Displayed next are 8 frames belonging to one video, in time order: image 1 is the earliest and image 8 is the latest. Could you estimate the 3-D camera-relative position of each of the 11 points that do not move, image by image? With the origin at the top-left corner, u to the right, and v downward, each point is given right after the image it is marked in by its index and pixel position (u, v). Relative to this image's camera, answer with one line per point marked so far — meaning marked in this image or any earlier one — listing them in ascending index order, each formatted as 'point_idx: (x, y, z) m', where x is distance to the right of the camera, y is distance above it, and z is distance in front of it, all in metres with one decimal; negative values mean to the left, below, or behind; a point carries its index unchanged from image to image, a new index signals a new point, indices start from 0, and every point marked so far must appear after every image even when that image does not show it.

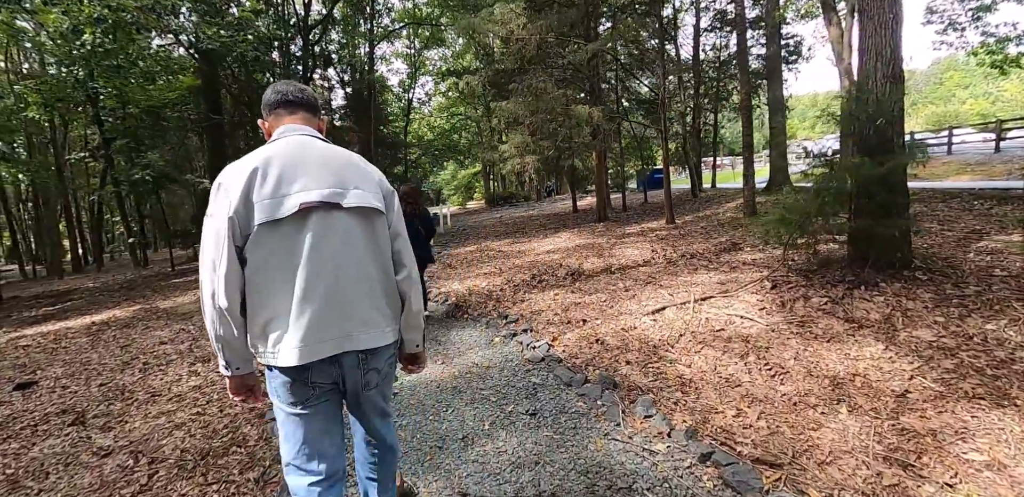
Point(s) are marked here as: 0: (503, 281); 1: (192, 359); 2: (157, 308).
0: (-0.1, -0.4, +6.8) m
1: (-3.4, -1.2, +5.3) m
2: (-7.0, -1.1, +9.8) m
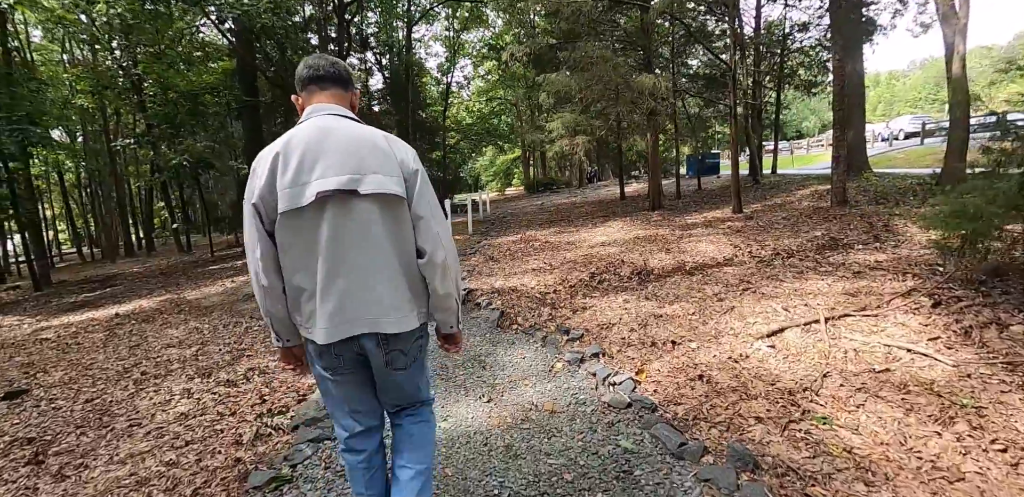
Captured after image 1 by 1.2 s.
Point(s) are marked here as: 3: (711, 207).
0: (+0.5, -0.3, +5.7) m
1: (-2.9, -1.1, +4.5) m
2: (-6.1, -0.9, +9.3) m
3: (+5.0, +1.0, +12.7) m
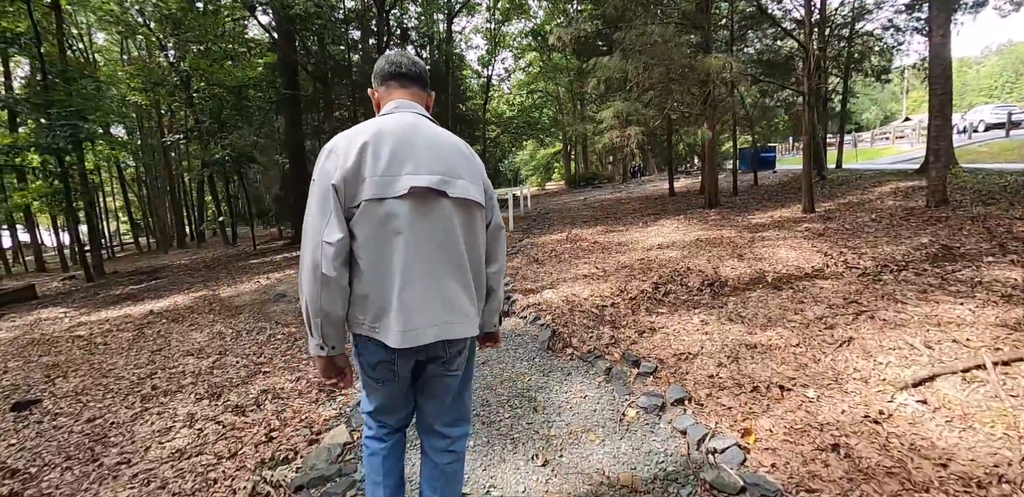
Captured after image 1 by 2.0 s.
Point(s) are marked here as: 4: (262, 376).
0: (+1.0, -0.4, +5.0) m
1: (-2.5, -1.1, +4.0) m
2: (-5.3, -0.9, +9.0) m
3: (+6.0, +1.0, +11.6) m
4: (-2.0, -1.0, +4.1) m
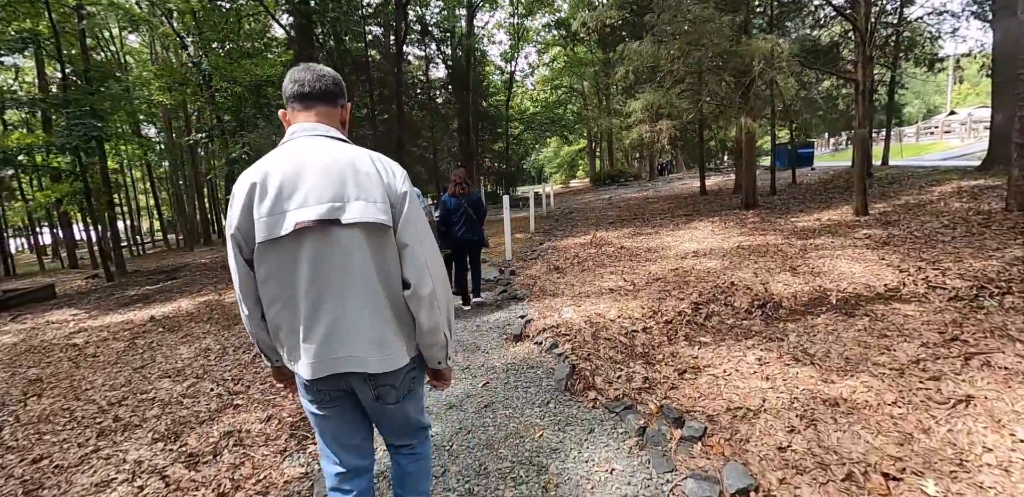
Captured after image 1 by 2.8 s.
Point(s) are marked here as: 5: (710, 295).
0: (+1.1, -0.5, +4.3) m
1: (-2.4, -1.2, +3.4) m
2: (-5.0, -0.9, +8.6) m
3: (+6.5, +0.9, +10.6) m
4: (-2.0, -1.1, +3.5) m
5: (+1.7, -0.4, +4.4) m
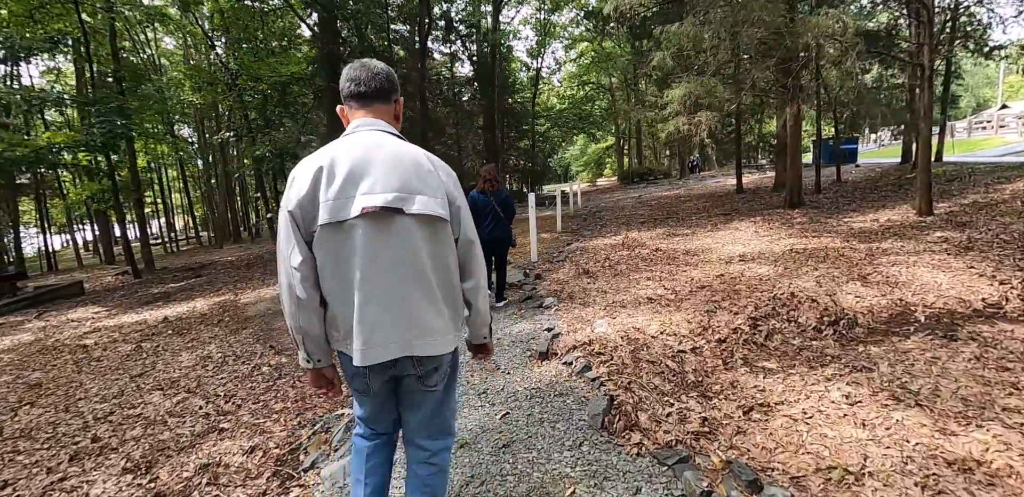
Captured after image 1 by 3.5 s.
0: (+1.3, -0.5, +3.7) m
1: (-2.2, -1.2, +3.0) m
2: (-4.6, -0.9, +8.3) m
3: (+7.0, +0.8, +9.7) m
4: (-1.8, -1.2, +3.1) m
5: (+1.9, -0.5, +3.8) m
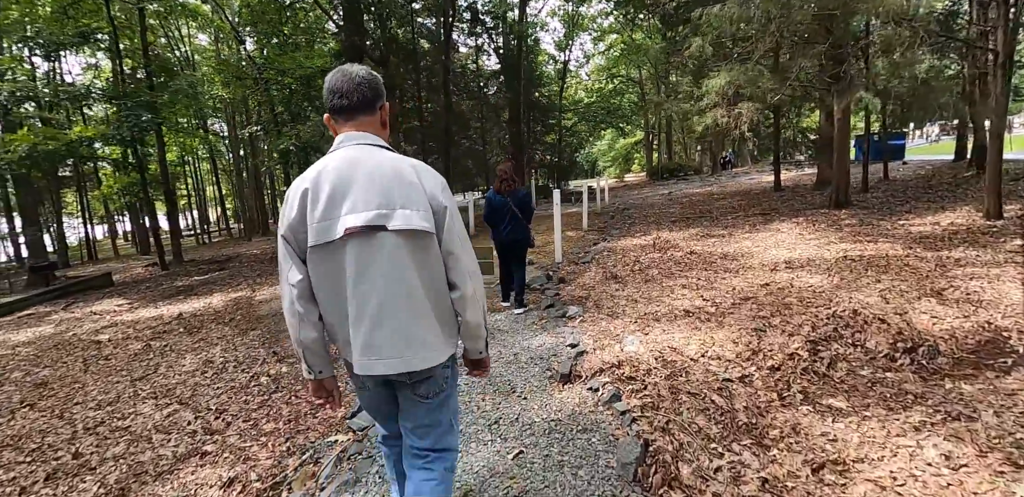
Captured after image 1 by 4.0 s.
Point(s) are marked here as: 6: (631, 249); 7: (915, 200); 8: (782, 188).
0: (+1.4, -0.6, +3.2) m
1: (-2.2, -1.2, +2.7) m
2: (-4.3, -0.8, +8.1) m
3: (+7.4, +0.8, +8.9) m
4: (-1.7, -1.2, +2.8) m
5: (+2.0, -0.5, +3.2) m
6: (+1.8, 0.0, +7.7) m
7: (+8.1, +1.0, +10.1) m
8: (+7.7, +1.7, +14.3) m
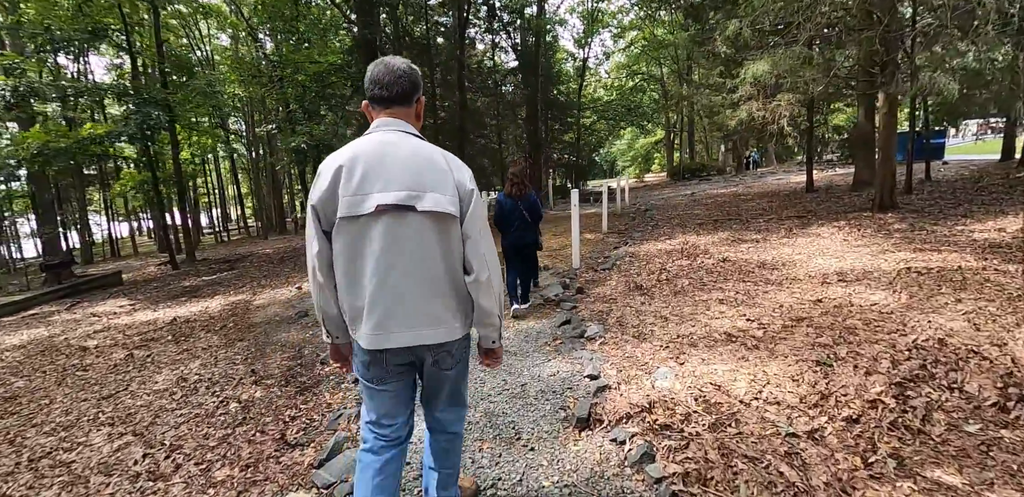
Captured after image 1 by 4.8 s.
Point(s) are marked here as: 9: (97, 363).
0: (+1.4, -0.7, +2.6) m
1: (-2.2, -1.3, +2.2) m
2: (-4.1, -0.8, +7.7) m
3: (+7.6, +0.6, +8.1) m
4: (-1.7, -1.2, +2.3) m
5: (+2.1, -0.6, +2.6) m
6: (+2.0, -0.1, +7.0) m
7: (+8.3, +0.9, +9.2) m
8: (+8.1, +1.6, +13.4) m
9: (-4.6, -1.3, +5.6) m
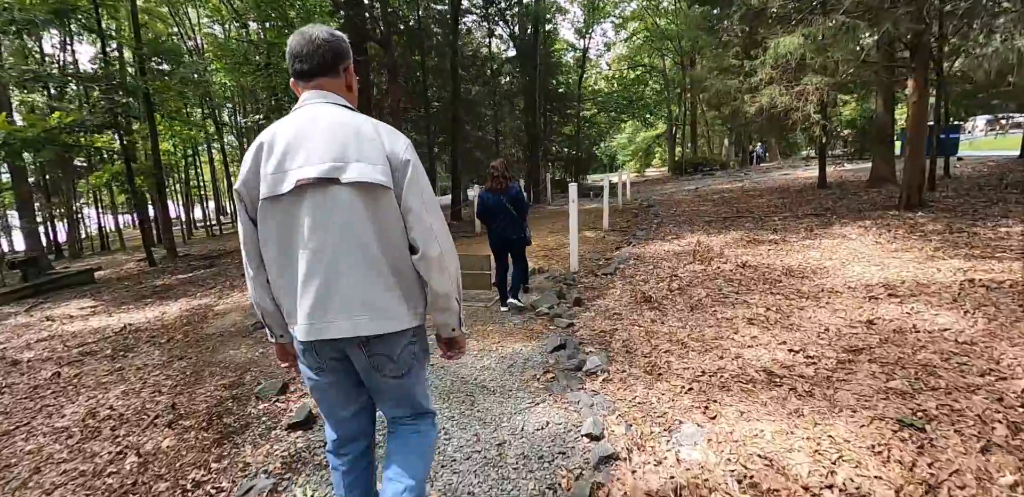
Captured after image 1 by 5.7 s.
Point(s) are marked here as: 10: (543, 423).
0: (+1.3, -0.8, +1.8) m
1: (-2.3, -1.4, +1.5) m
2: (-4.2, -0.8, +7.0) m
3: (+7.5, +0.6, +7.3) m
4: (-1.8, -1.3, +1.5) m
5: (+1.9, -0.7, +1.8) m
6: (+1.9, -0.1, +6.3) m
7: (+8.2, +0.8, +8.5) m
8: (+8.0, +1.6, +12.7) m
9: (-4.7, -1.3, +4.8) m
10: (+0.1, -0.8, +2.4) m
